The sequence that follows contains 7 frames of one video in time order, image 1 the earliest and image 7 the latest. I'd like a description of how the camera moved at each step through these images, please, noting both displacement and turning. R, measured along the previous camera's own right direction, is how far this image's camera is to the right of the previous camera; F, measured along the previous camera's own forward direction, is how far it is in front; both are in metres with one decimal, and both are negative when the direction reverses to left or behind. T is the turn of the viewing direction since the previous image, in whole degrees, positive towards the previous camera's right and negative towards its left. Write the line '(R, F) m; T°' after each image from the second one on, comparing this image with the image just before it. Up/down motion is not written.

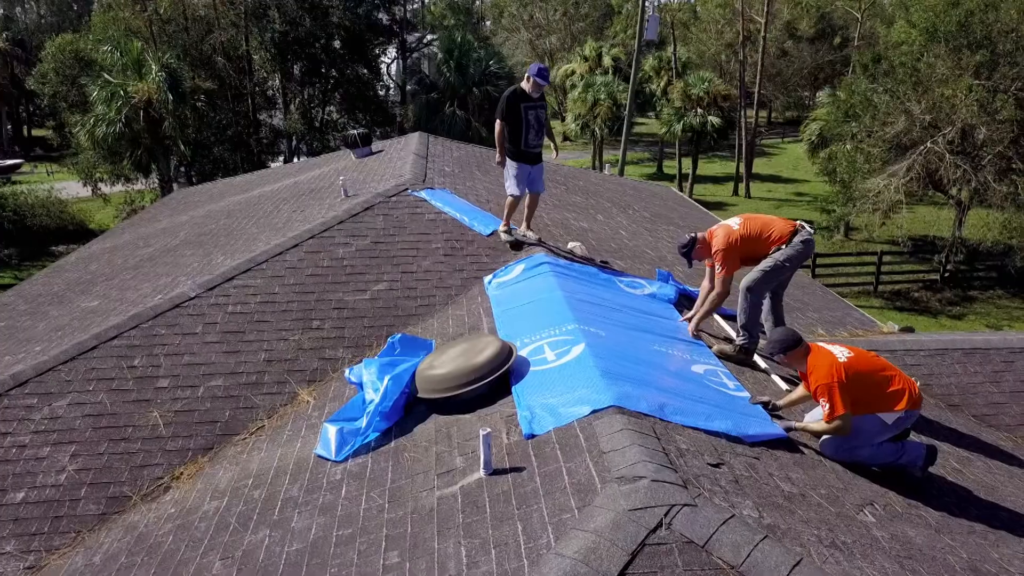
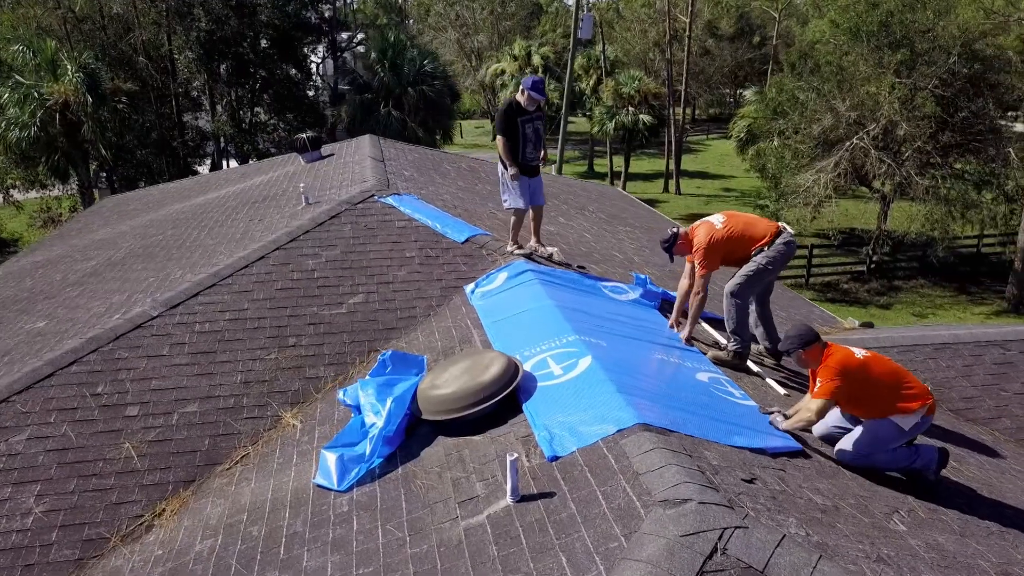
(-0.5, +0.2) m; +5°
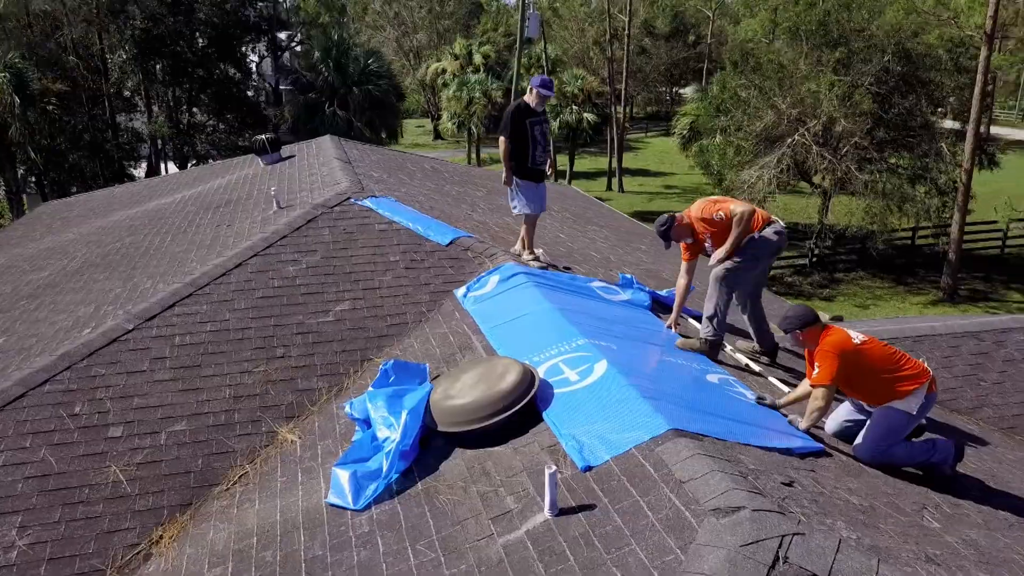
(-0.5, +0.2) m; +4°
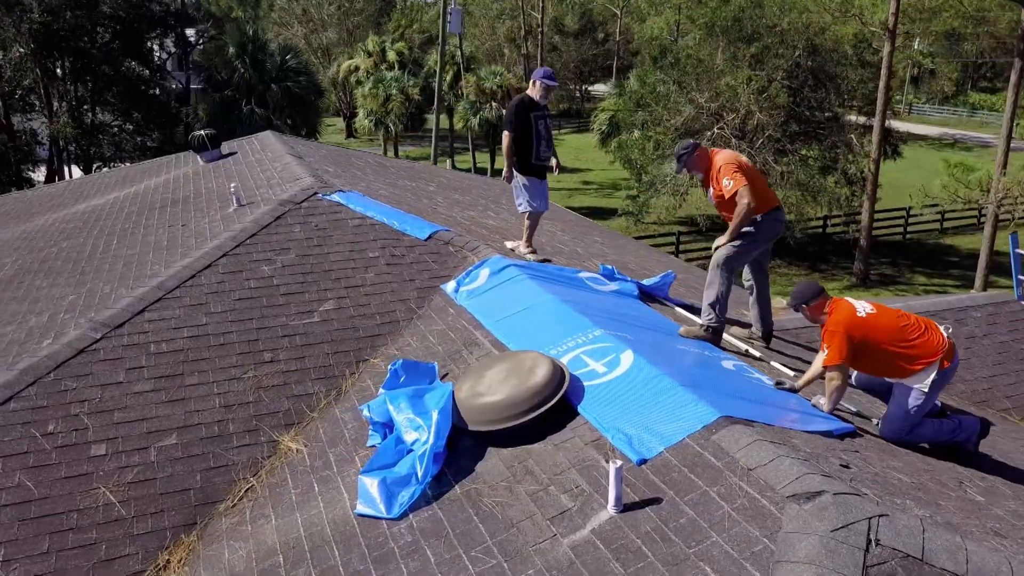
(-0.7, +0.3) m; +6°
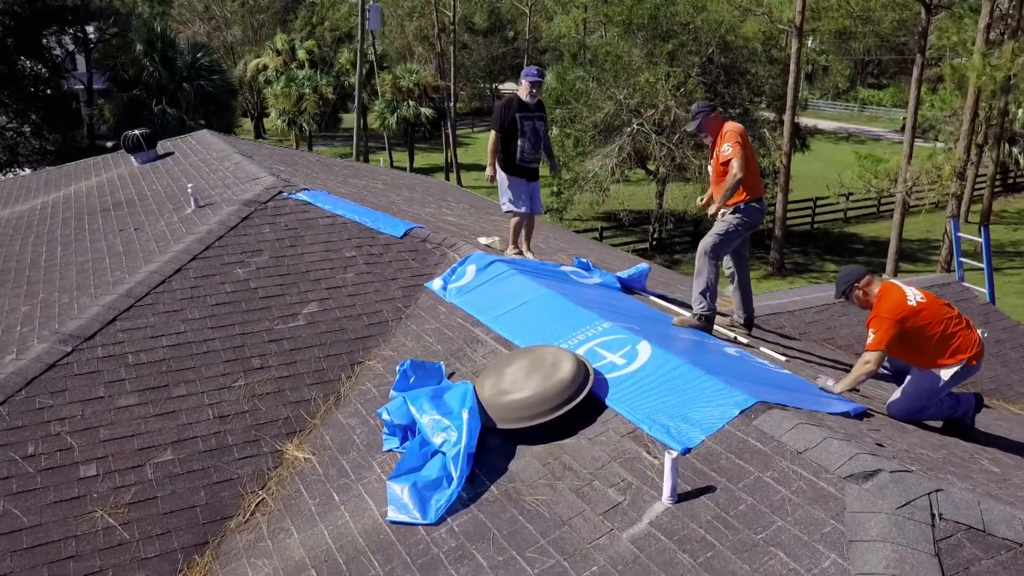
(-0.6, +0.1) m; +6°
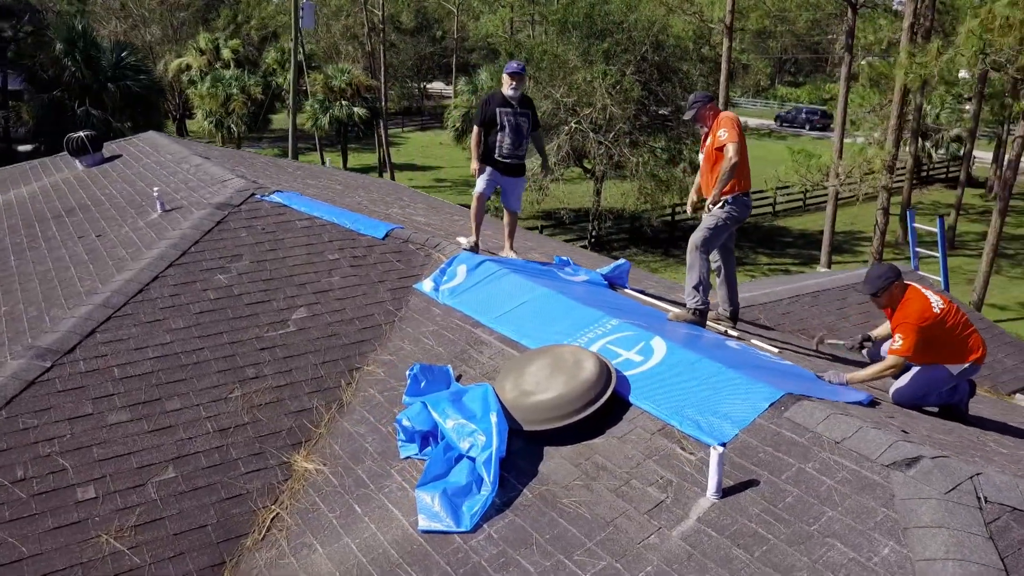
(-0.5, +0.1) m; +5°
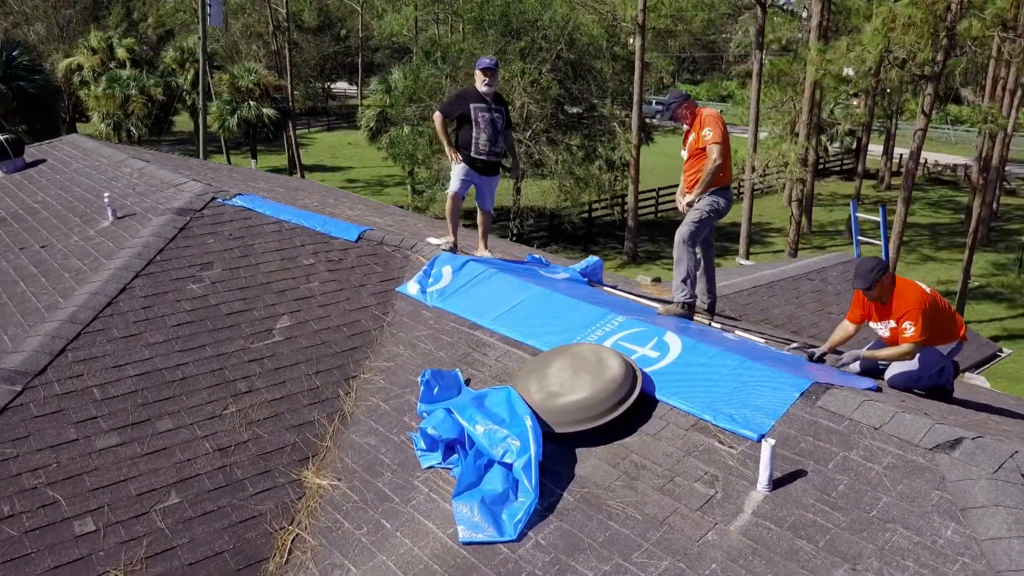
(-0.6, +0.2) m; +6°
